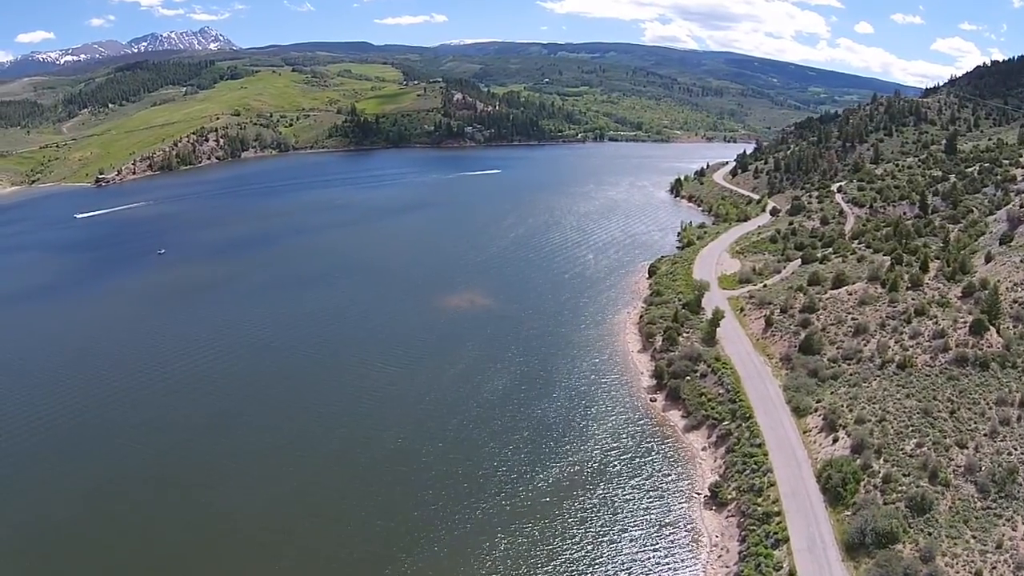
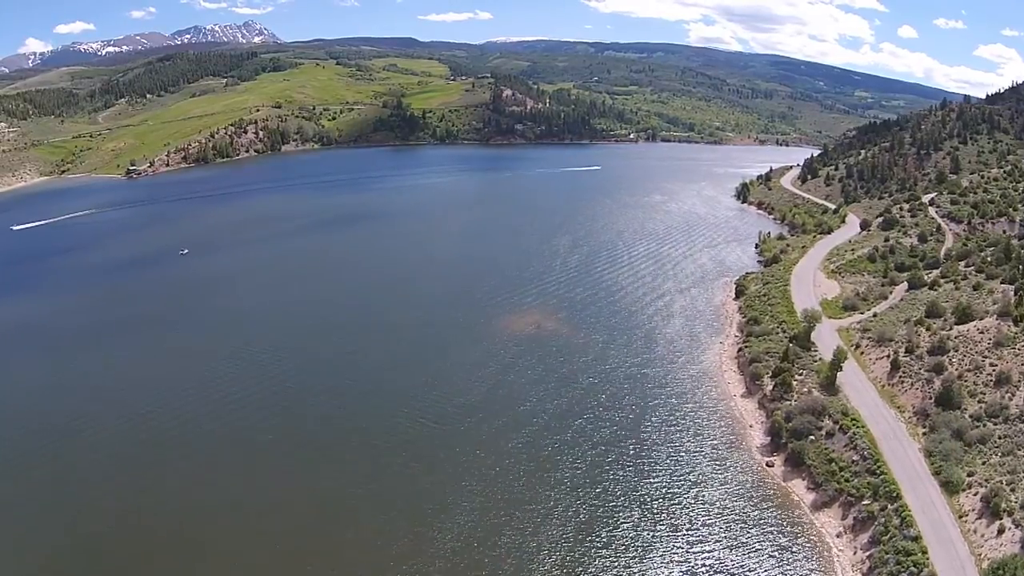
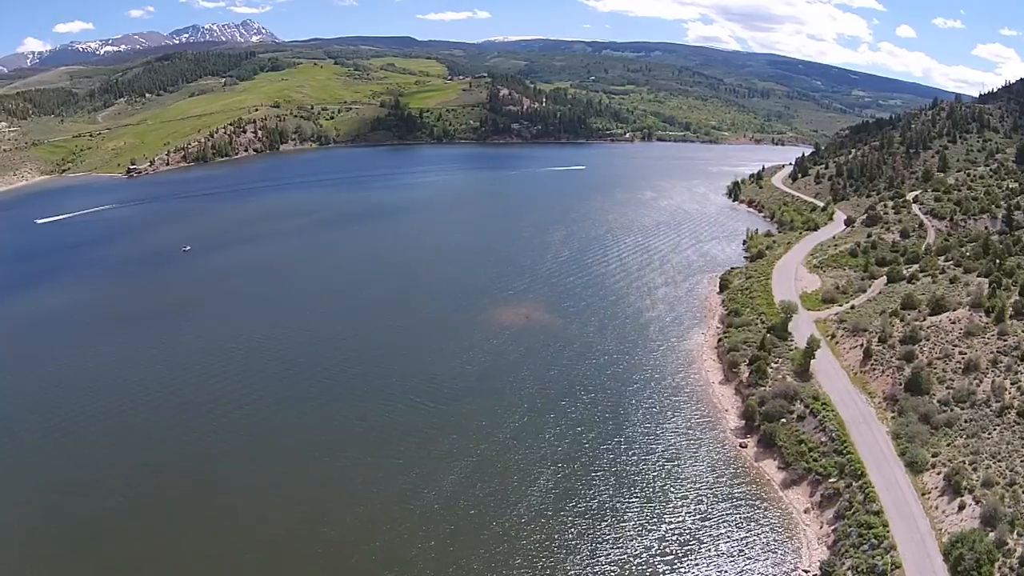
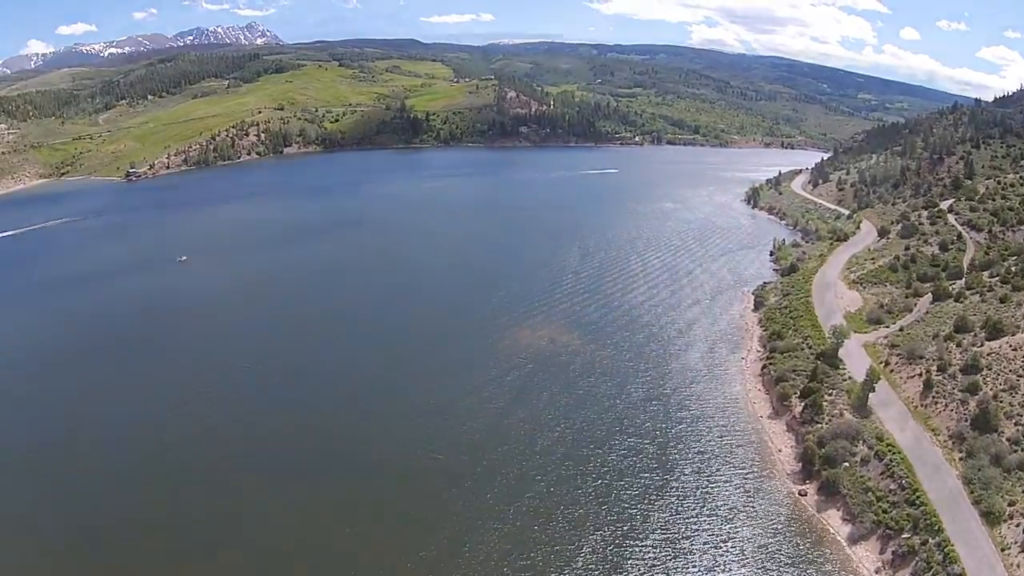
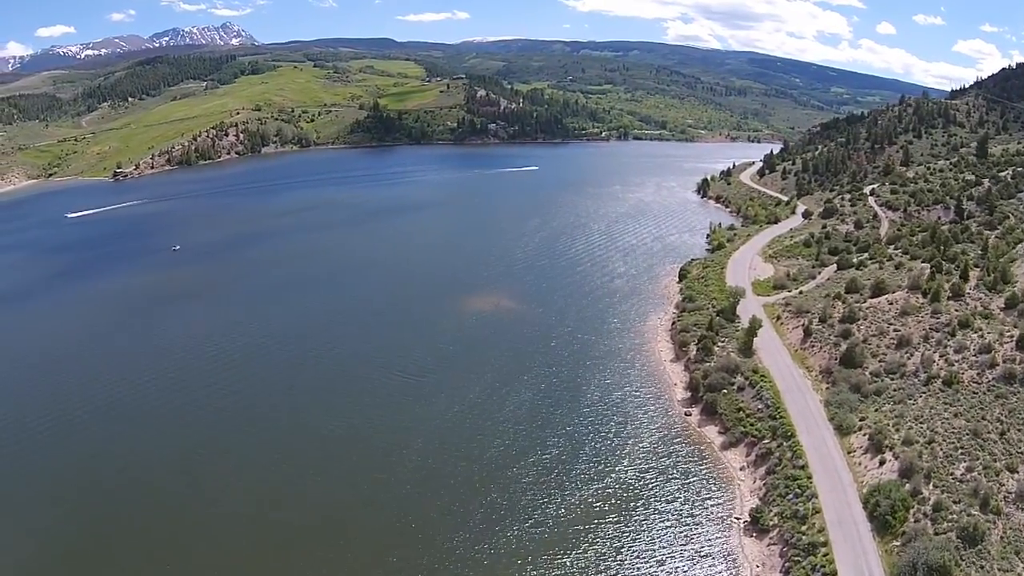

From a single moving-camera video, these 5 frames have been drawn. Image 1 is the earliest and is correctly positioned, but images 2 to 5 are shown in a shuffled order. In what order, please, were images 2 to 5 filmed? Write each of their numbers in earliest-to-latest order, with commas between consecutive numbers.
5, 3, 2, 4
